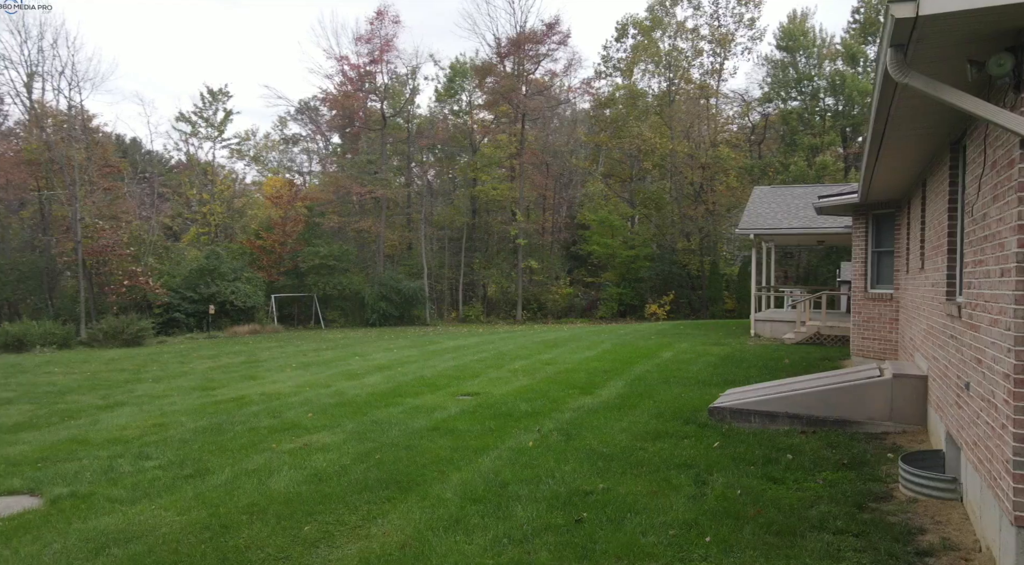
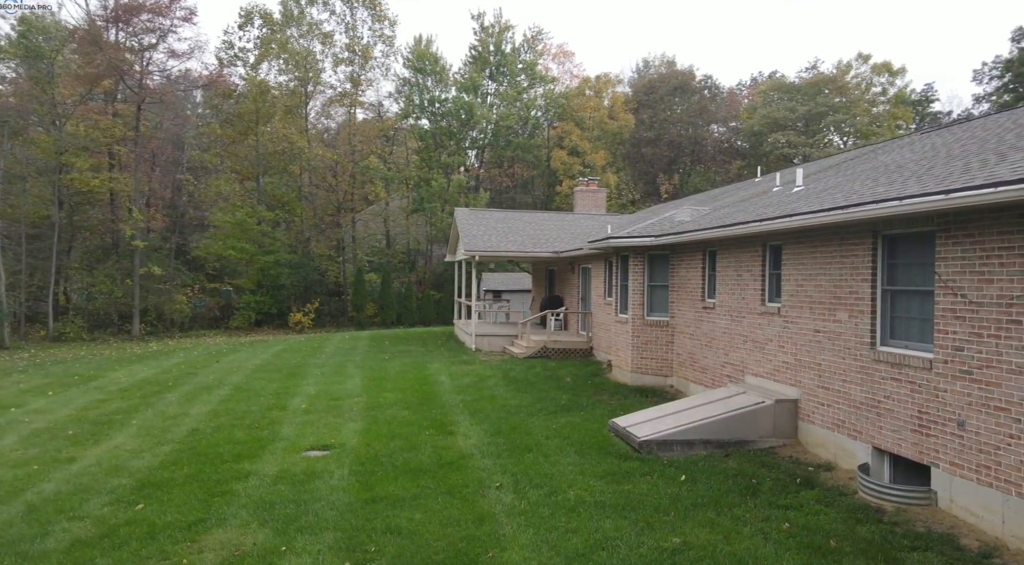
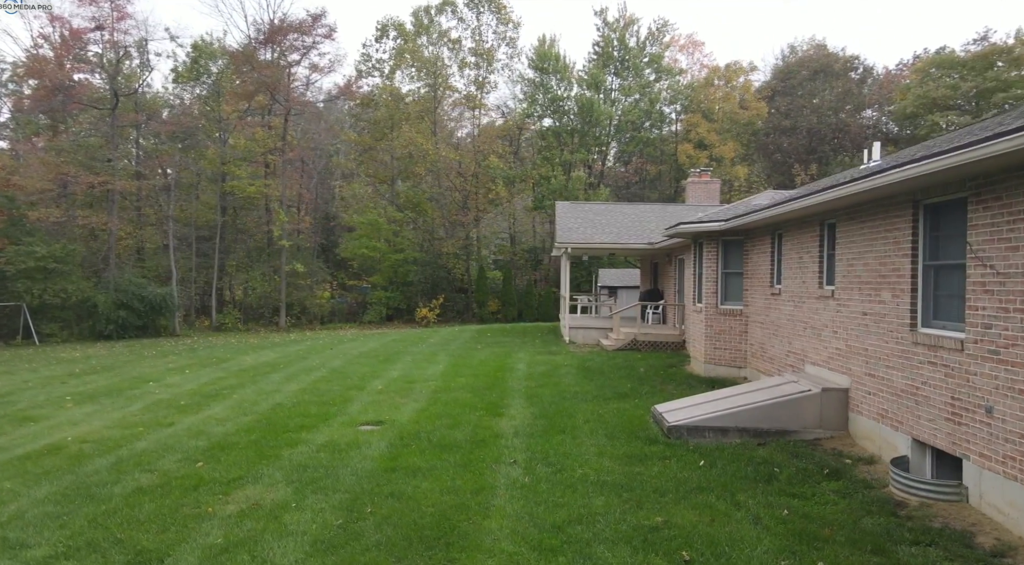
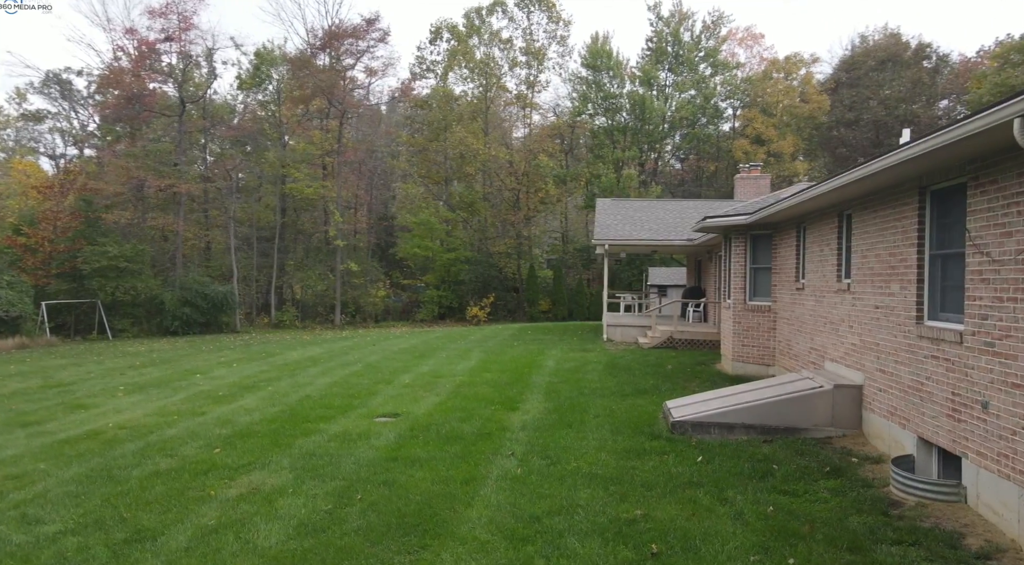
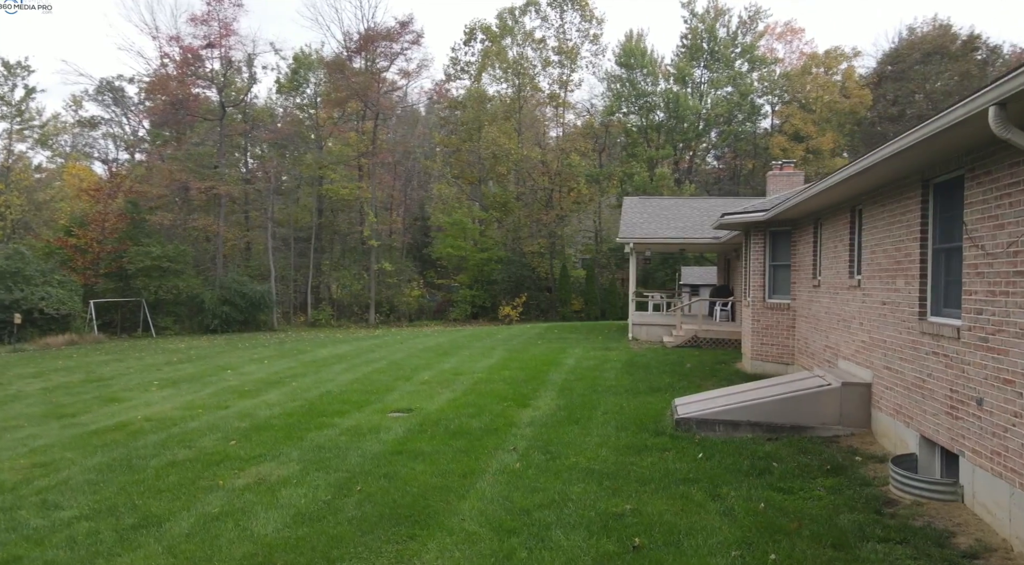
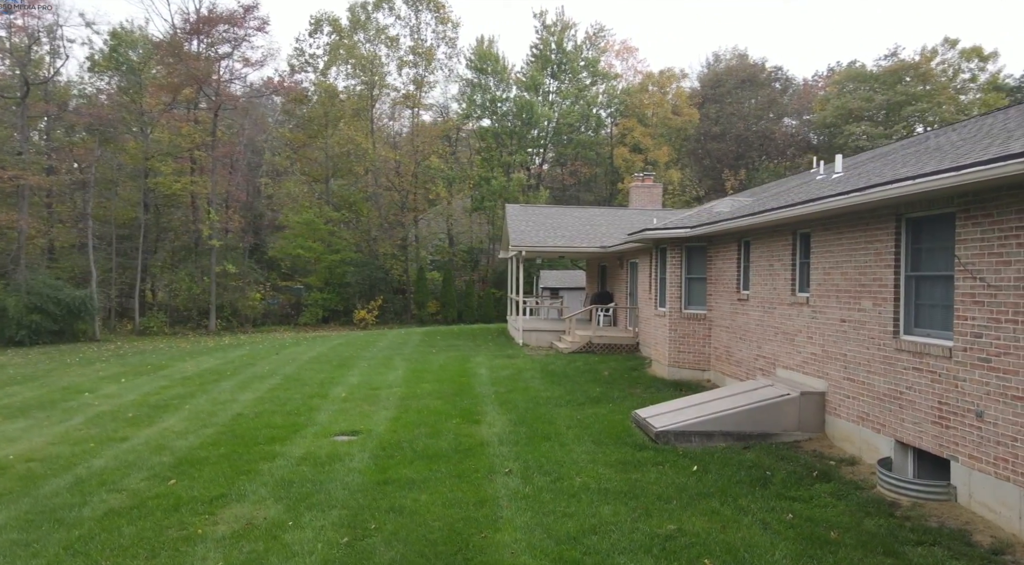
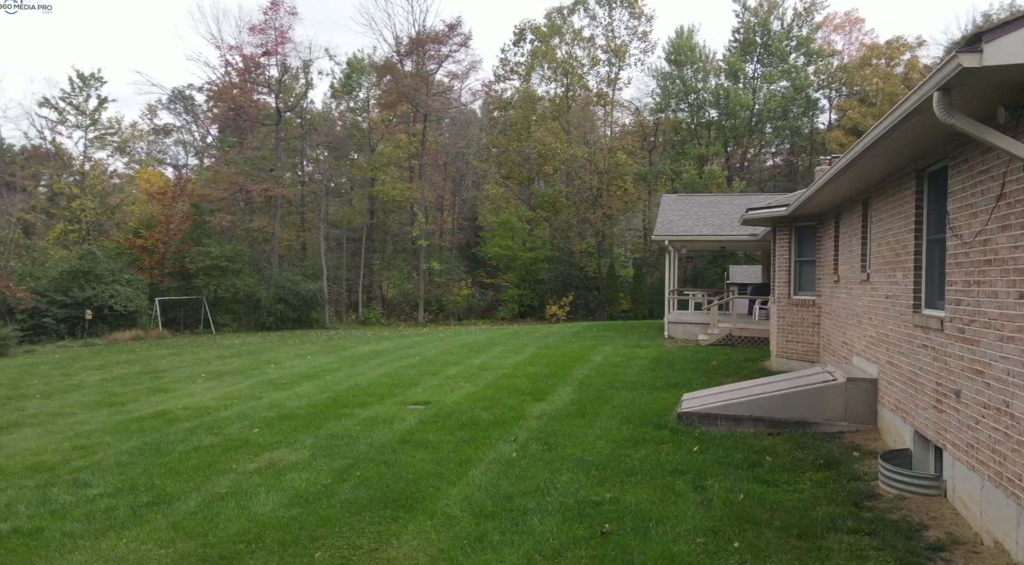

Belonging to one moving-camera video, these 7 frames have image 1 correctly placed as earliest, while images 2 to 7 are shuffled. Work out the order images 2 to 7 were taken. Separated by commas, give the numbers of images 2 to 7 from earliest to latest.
7, 5, 4, 3, 6, 2
